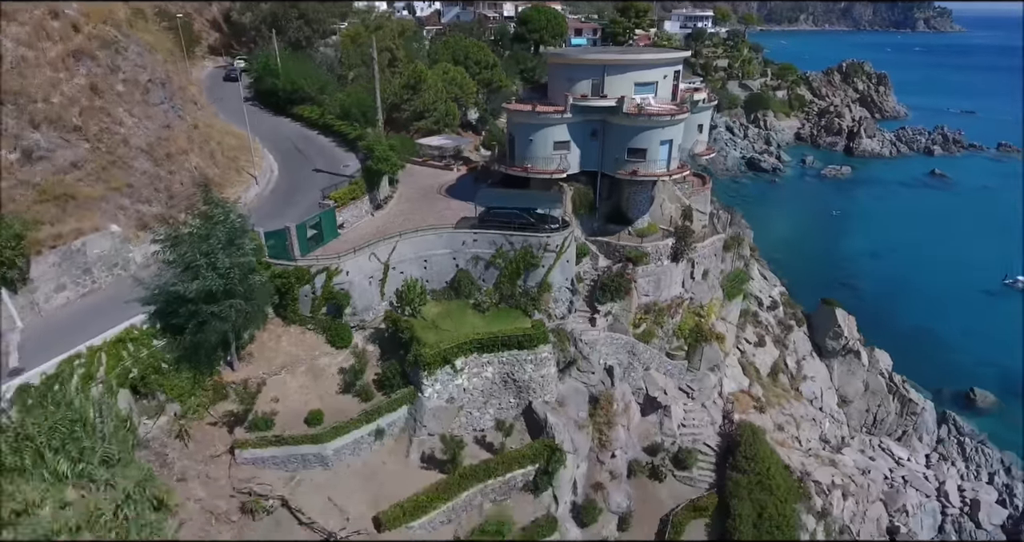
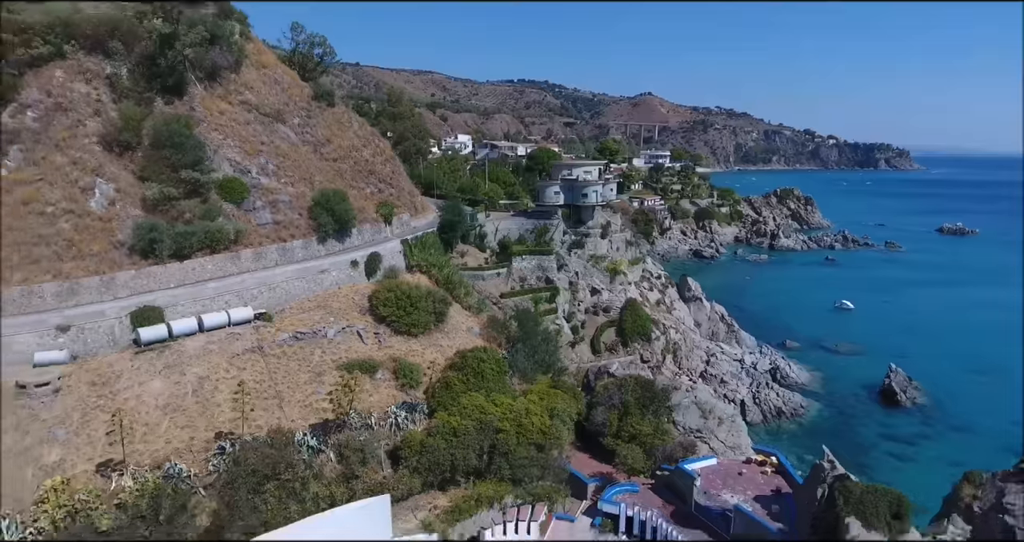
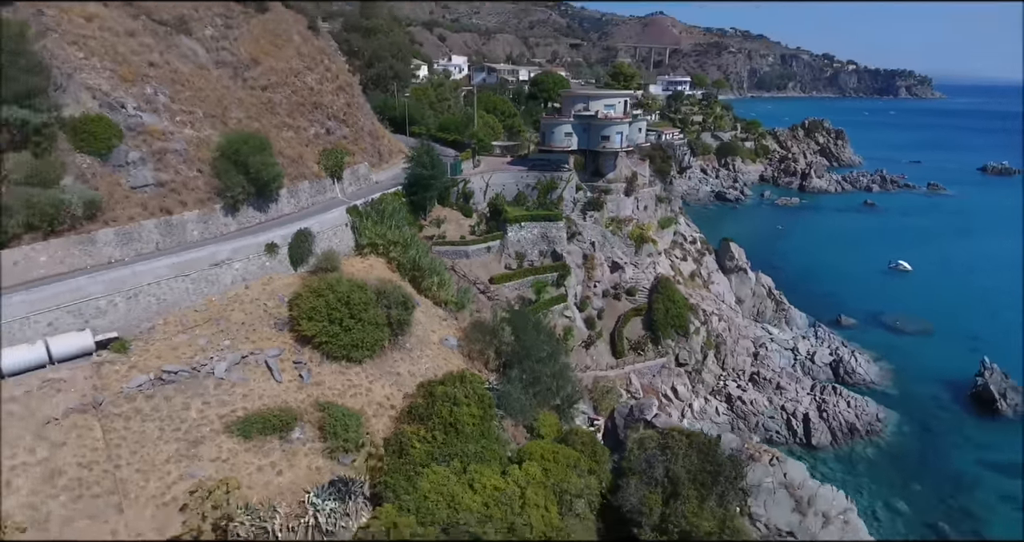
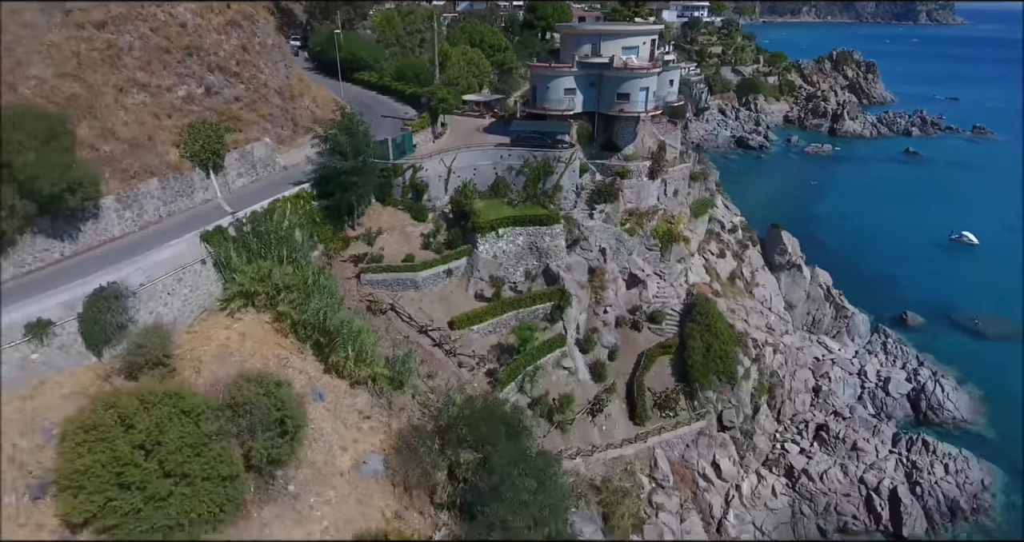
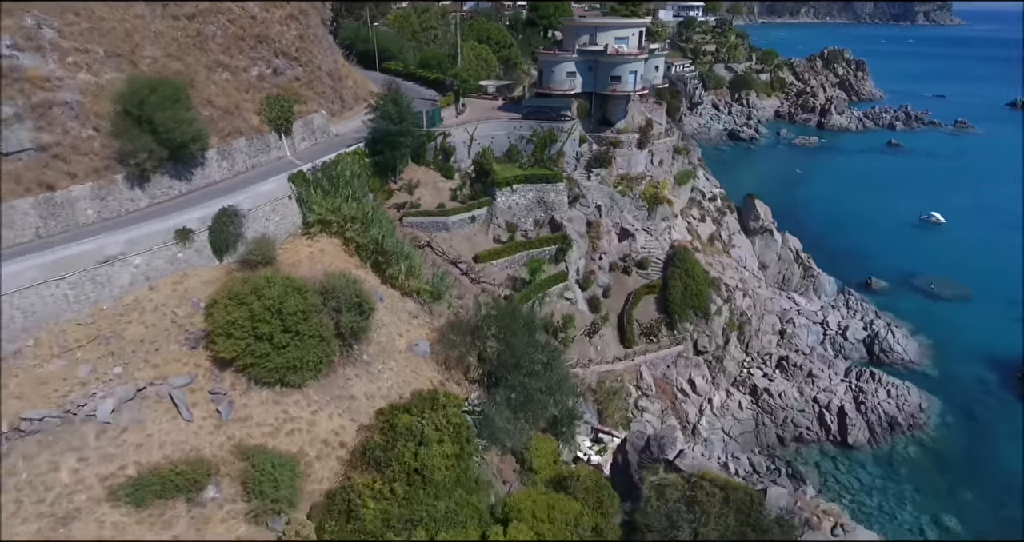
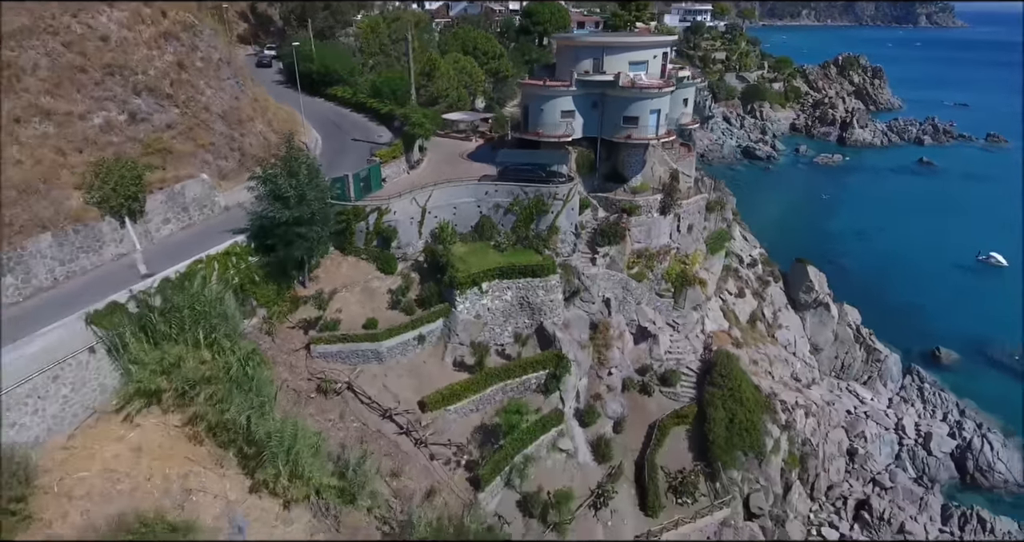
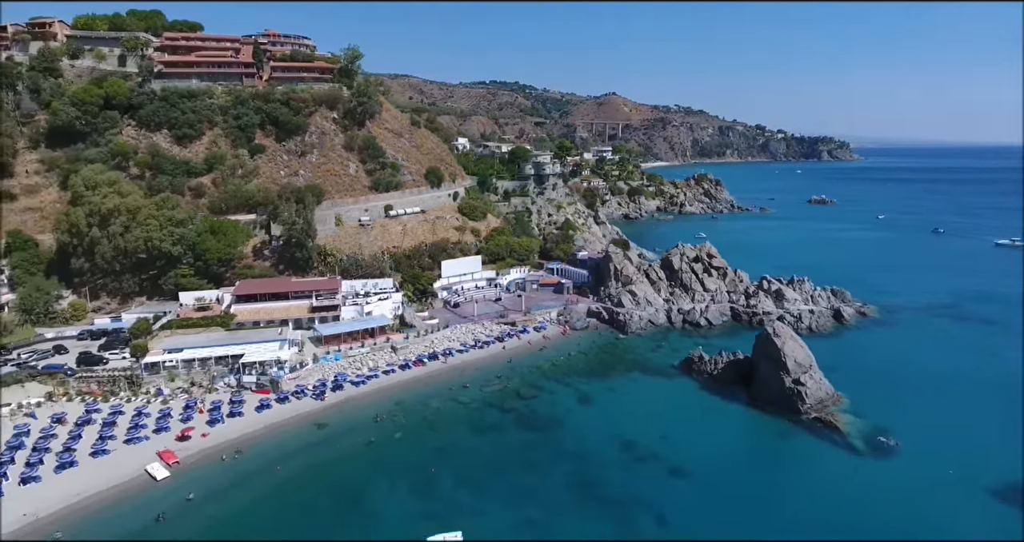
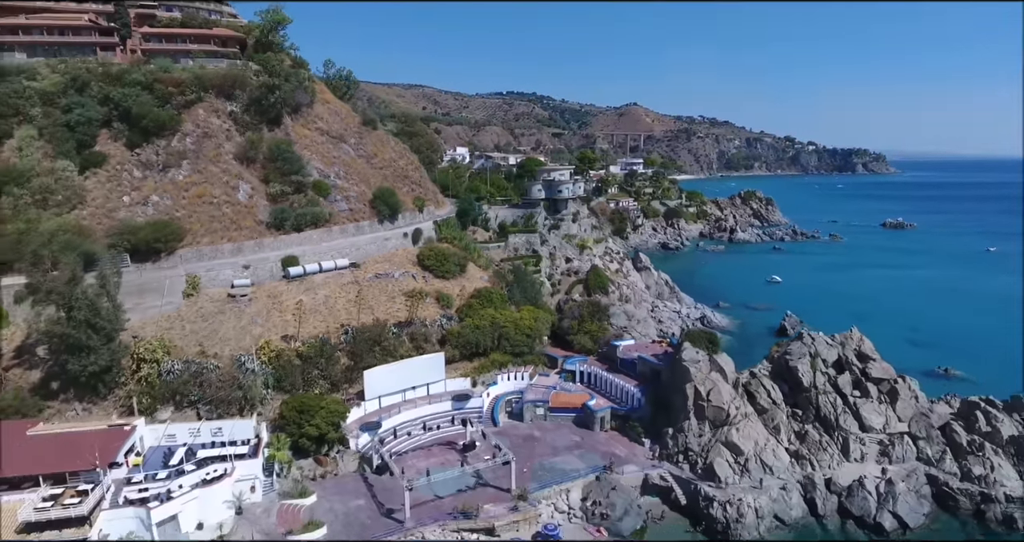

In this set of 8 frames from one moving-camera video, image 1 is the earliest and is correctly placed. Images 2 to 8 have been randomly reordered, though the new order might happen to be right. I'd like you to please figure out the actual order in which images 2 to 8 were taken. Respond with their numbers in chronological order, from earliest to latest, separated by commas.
6, 4, 5, 3, 2, 8, 7
